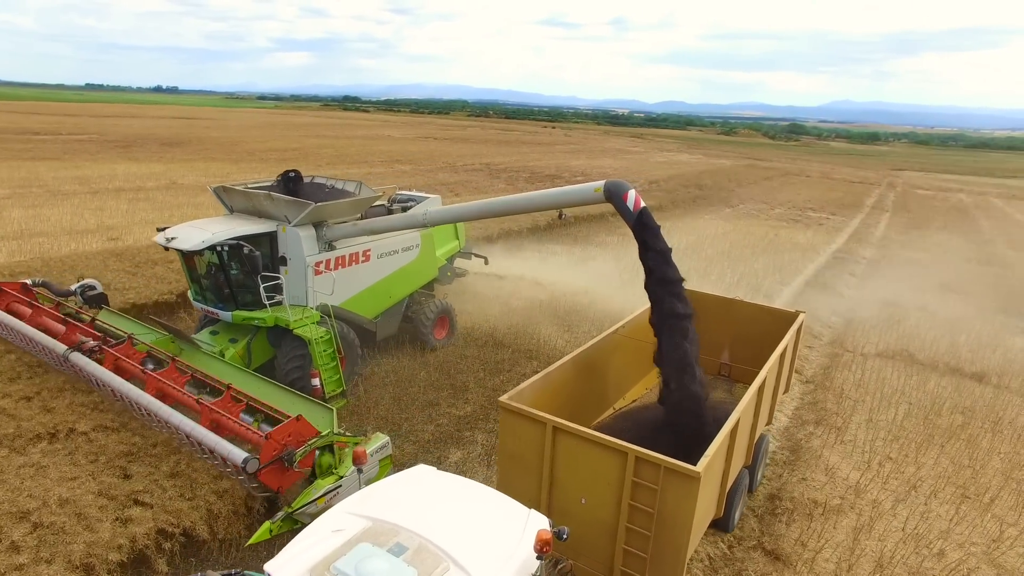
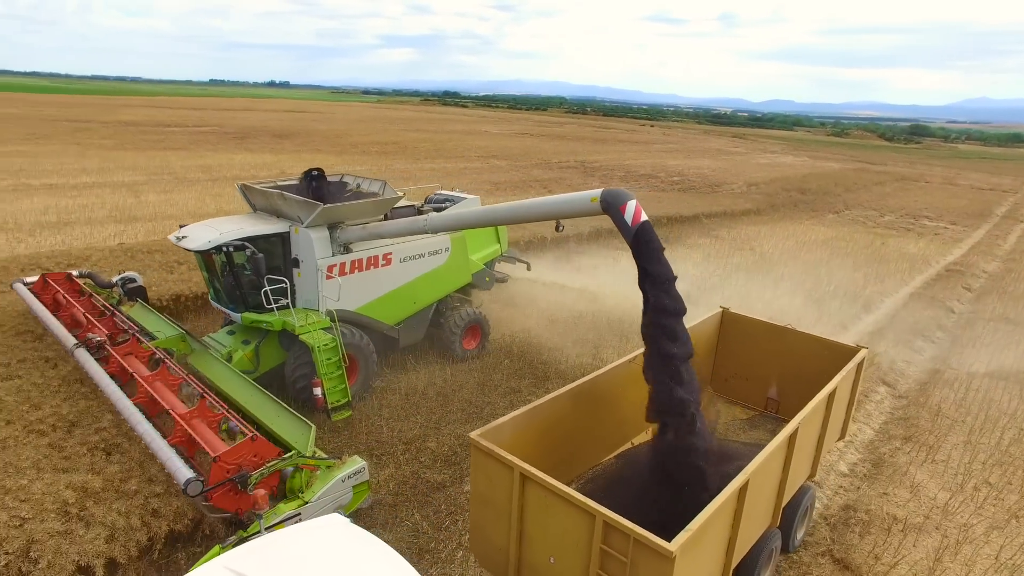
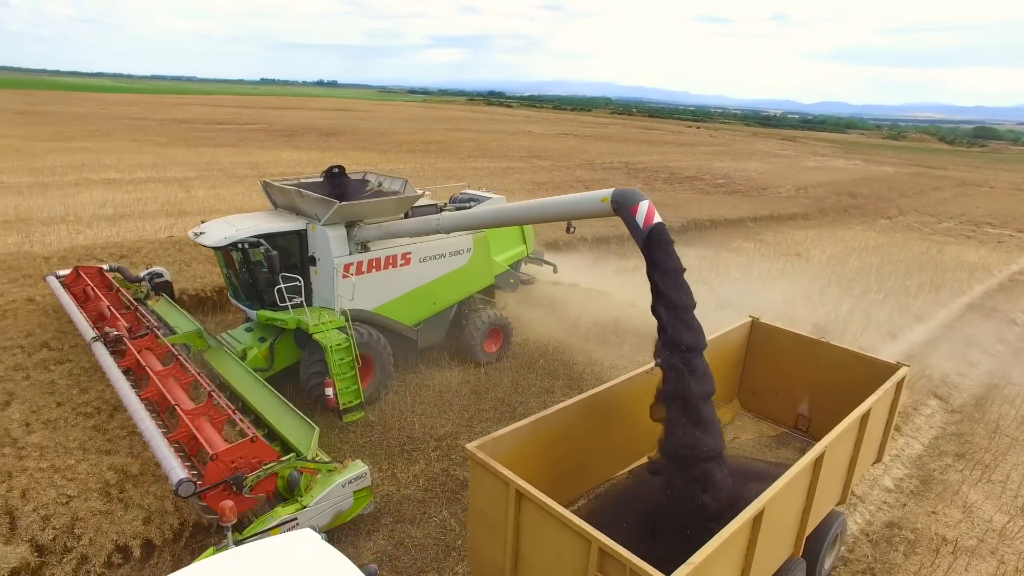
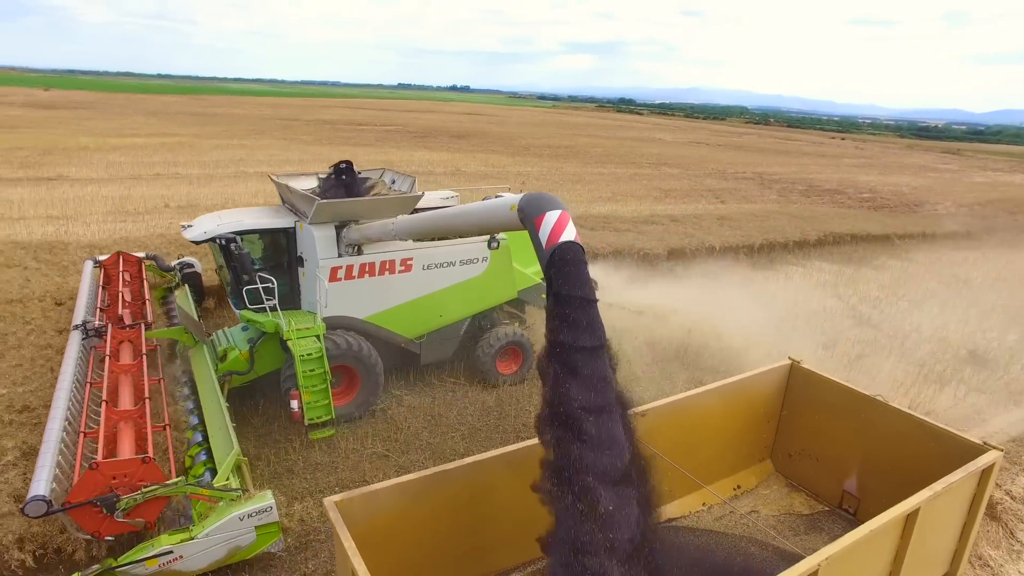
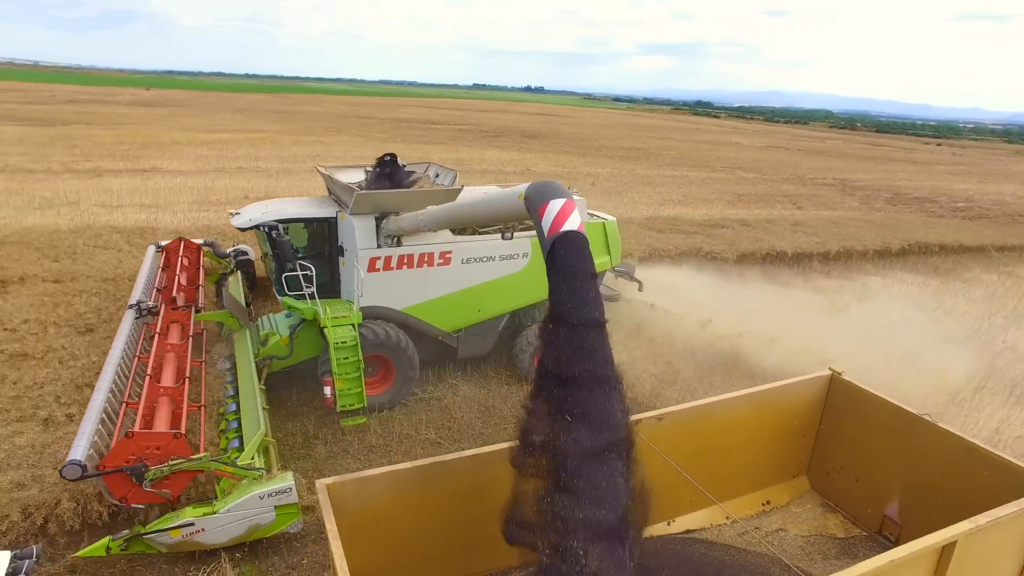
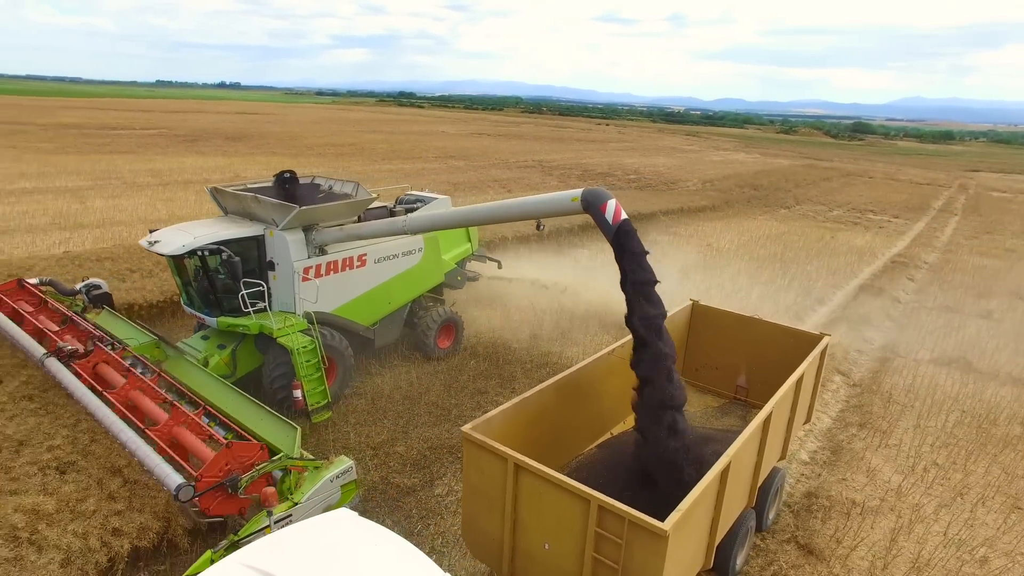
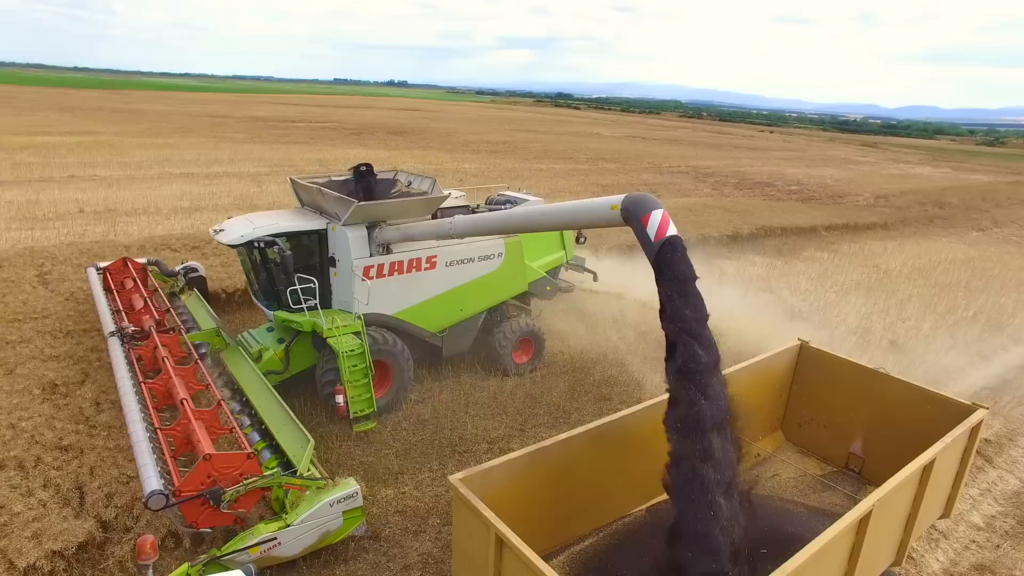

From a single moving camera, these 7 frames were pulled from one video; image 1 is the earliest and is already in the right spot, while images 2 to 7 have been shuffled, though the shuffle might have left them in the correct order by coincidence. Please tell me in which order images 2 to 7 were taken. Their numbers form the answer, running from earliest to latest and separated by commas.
6, 2, 3, 7, 4, 5
